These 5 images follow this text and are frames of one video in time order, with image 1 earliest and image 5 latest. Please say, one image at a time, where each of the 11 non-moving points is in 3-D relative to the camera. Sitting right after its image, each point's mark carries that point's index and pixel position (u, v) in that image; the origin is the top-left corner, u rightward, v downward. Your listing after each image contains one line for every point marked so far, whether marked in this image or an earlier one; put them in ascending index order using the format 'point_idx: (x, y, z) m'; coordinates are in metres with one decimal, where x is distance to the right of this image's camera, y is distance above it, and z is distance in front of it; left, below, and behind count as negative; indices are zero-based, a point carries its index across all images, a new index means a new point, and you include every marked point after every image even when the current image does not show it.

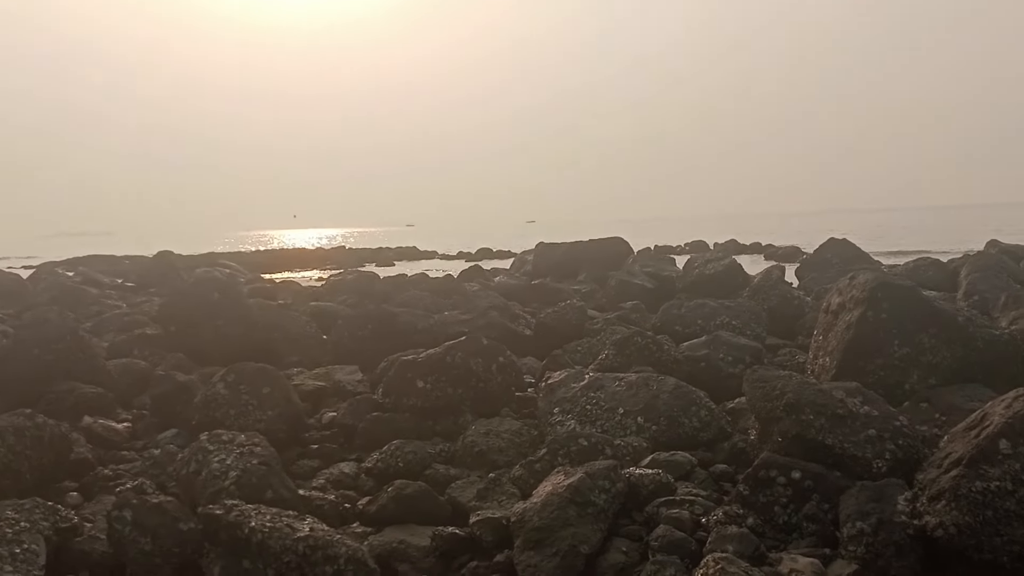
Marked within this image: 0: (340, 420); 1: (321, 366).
0: (-2.4, -1.8, +10.7) m
1: (-3.0, -1.3, +12.1) m
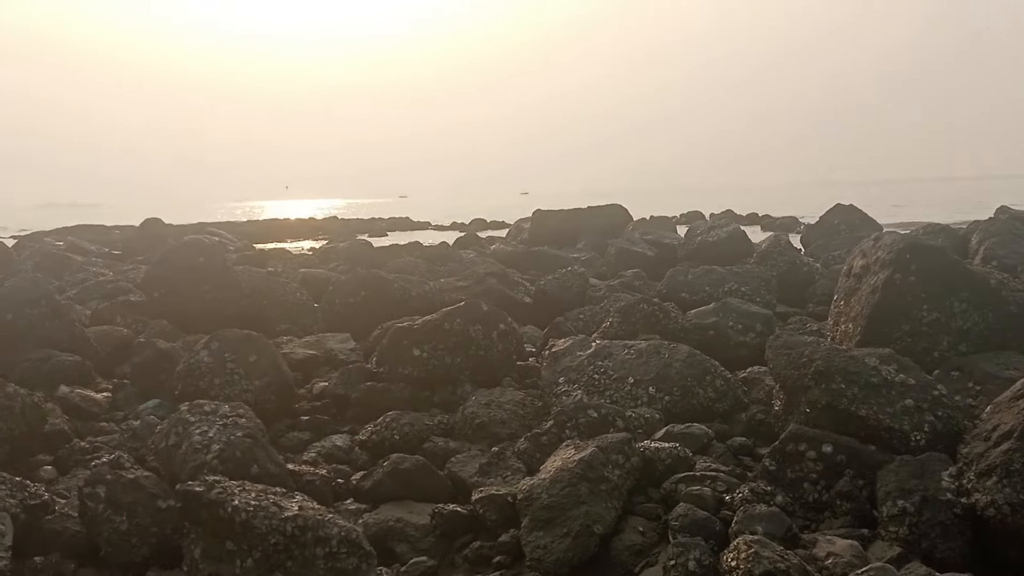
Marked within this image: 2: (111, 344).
0: (-2.3, -1.3, +10.0) m
1: (-2.9, -0.7, +11.4) m
2: (-5.4, -0.7, +10.3) m
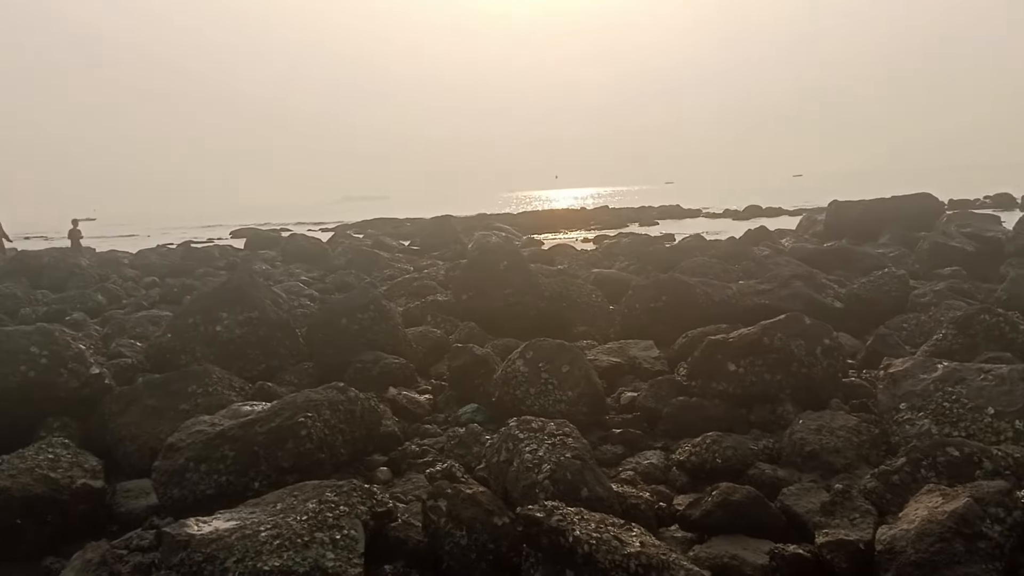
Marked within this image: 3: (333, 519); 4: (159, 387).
0: (+1.6, -1.4, +9.6) m
1: (+1.5, -0.8, +11.1) m
2: (-1.2, -0.8, +10.8) m
3: (-1.7, -2.2, +7.4) m
4: (-4.2, -1.2, +9.2) m
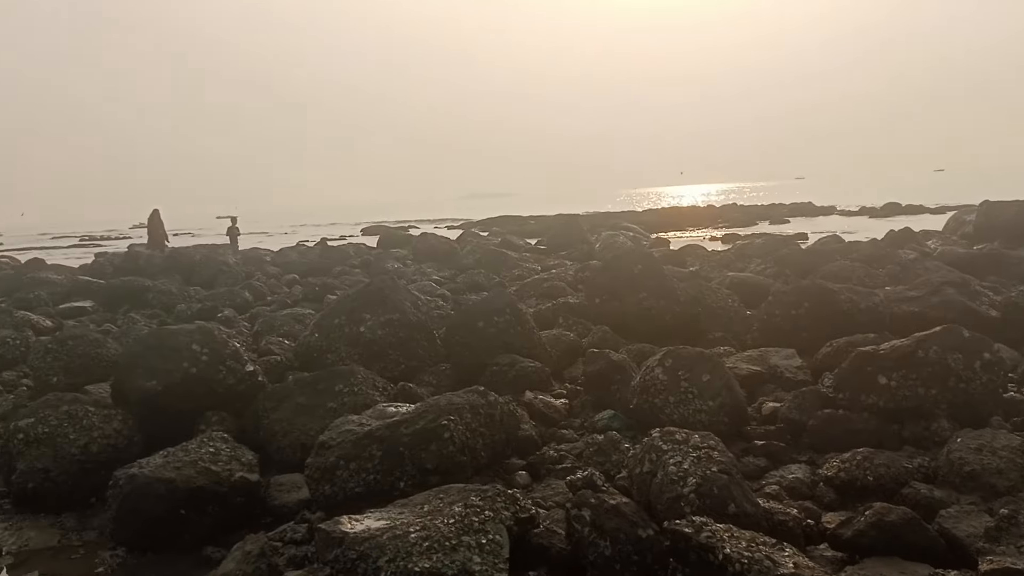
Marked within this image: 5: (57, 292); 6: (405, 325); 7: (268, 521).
0: (+3.3, -1.5, +9.3) m
1: (+3.3, -0.8, +10.8) m
2: (+0.7, -0.8, +10.8) m
3: (-0.3, -2.3, +7.5) m
4: (-2.5, -1.2, +9.6) m
5: (-9.0, -0.1, +15.4) m
6: (-1.4, -0.5, +10.1) m
7: (-2.7, -2.6, +8.6) m
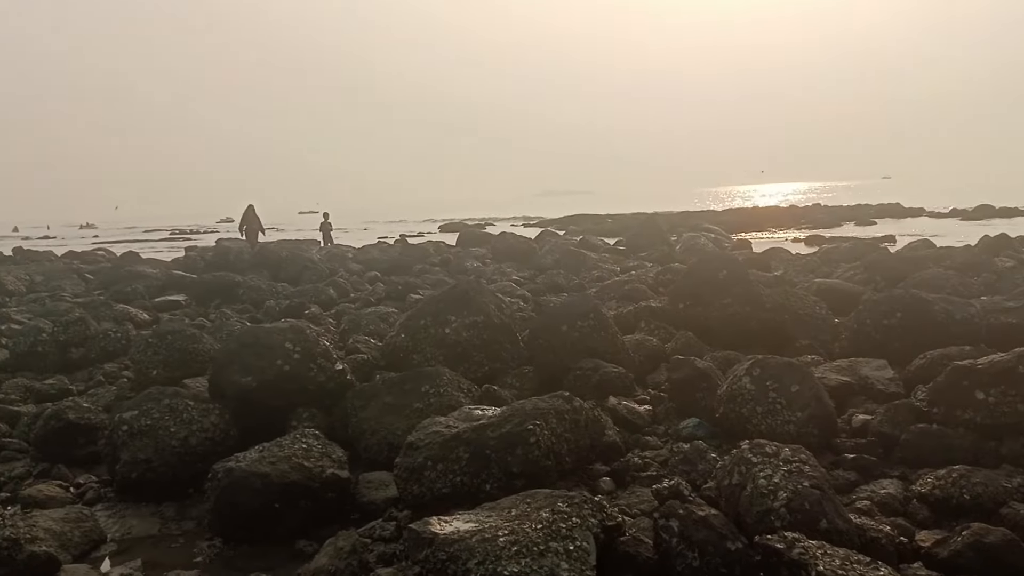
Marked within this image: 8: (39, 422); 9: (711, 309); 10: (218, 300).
0: (+4.3, -1.6, +9.1) m
1: (+4.4, -0.9, +10.6) m
2: (+1.8, -0.9, +10.8) m
3: (+0.6, -2.4, +7.6) m
4: (-1.5, -1.2, +9.8) m
5: (-7.5, +0.1, +16.0) m
6: (-0.3, -0.5, +10.2) m
7: (-1.8, -2.6, +8.9) m
8: (-6.2, -1.8, +10.1) m
9: (+2.9, -0.2, +11.5) m
10: (-5.7, -0.2, +15.1) m
